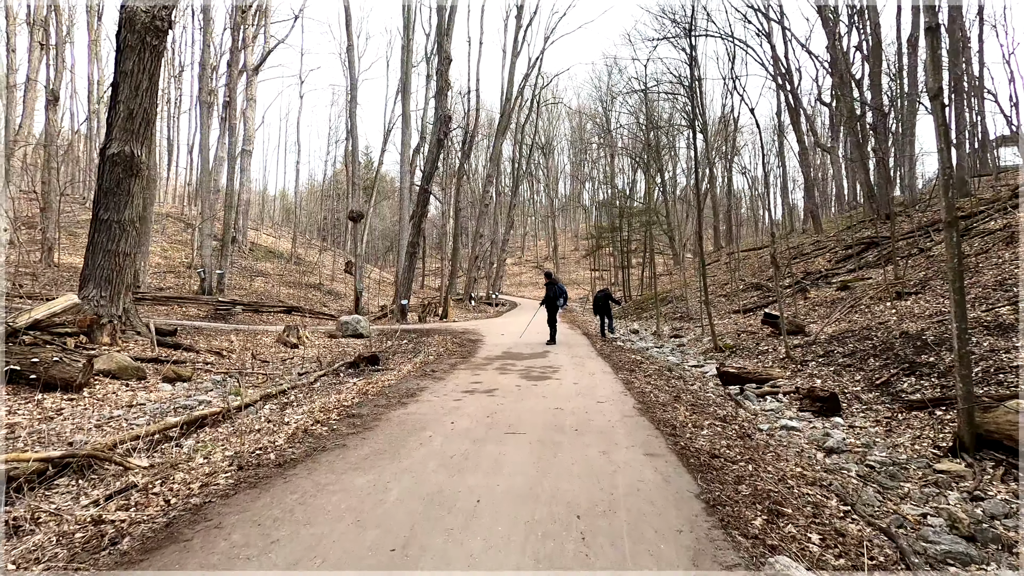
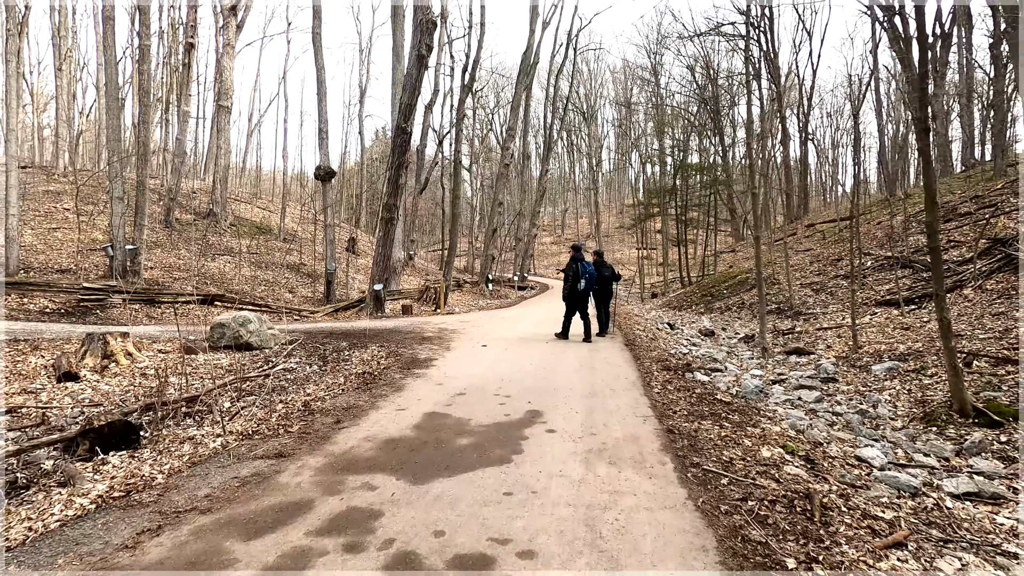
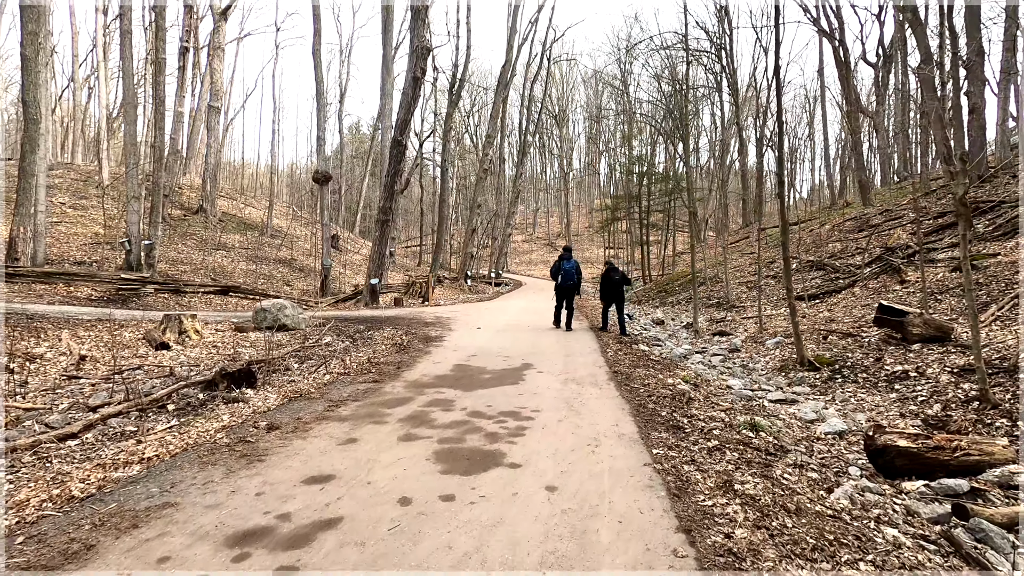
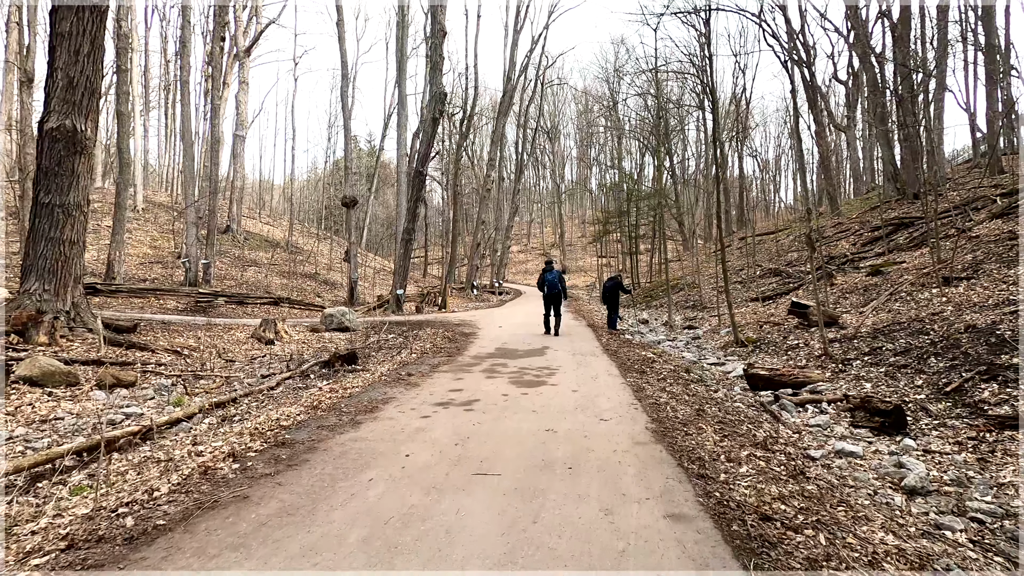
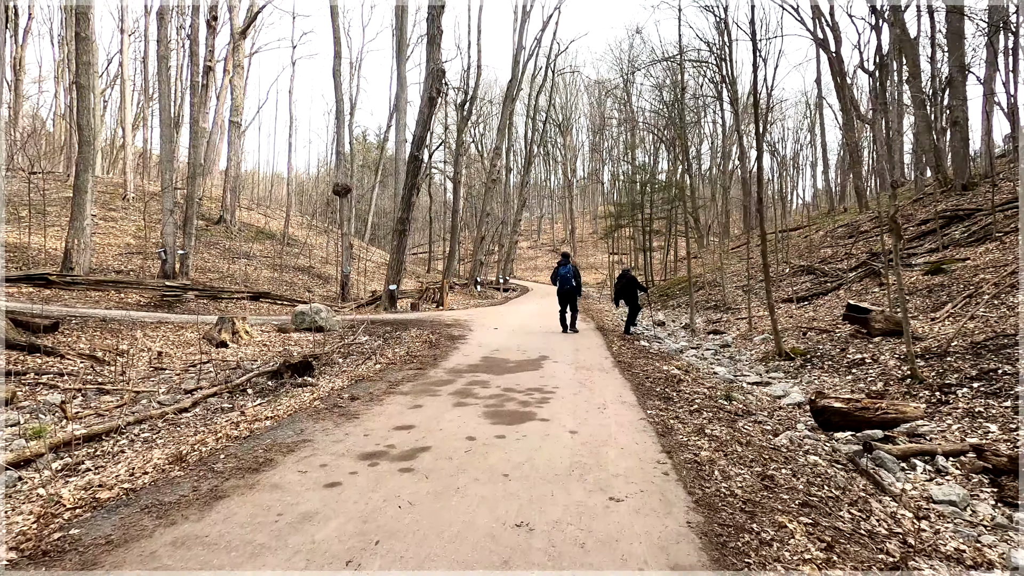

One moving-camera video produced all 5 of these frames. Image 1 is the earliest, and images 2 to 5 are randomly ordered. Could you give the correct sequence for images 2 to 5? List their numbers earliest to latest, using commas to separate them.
4, 5, 3, 2
